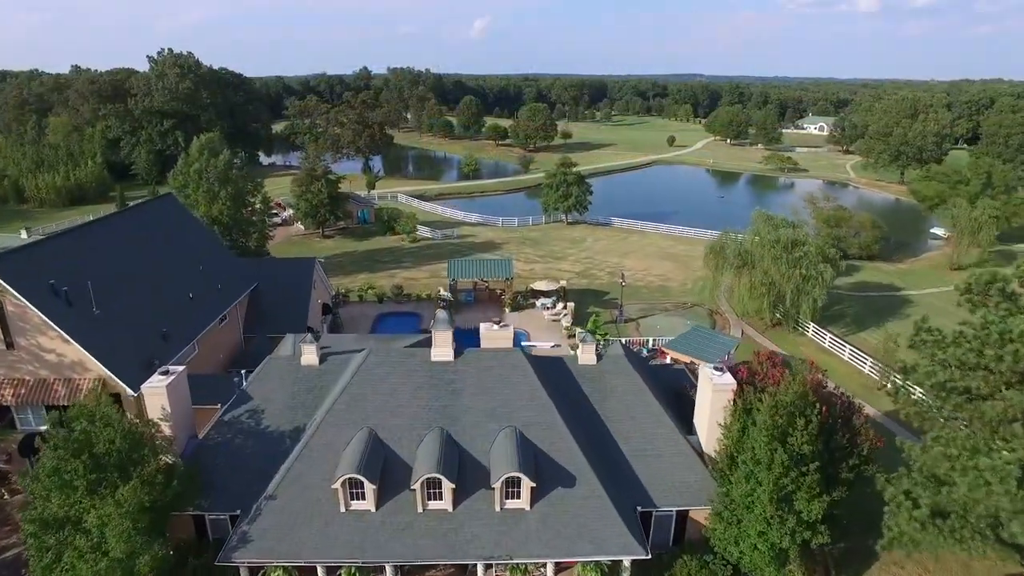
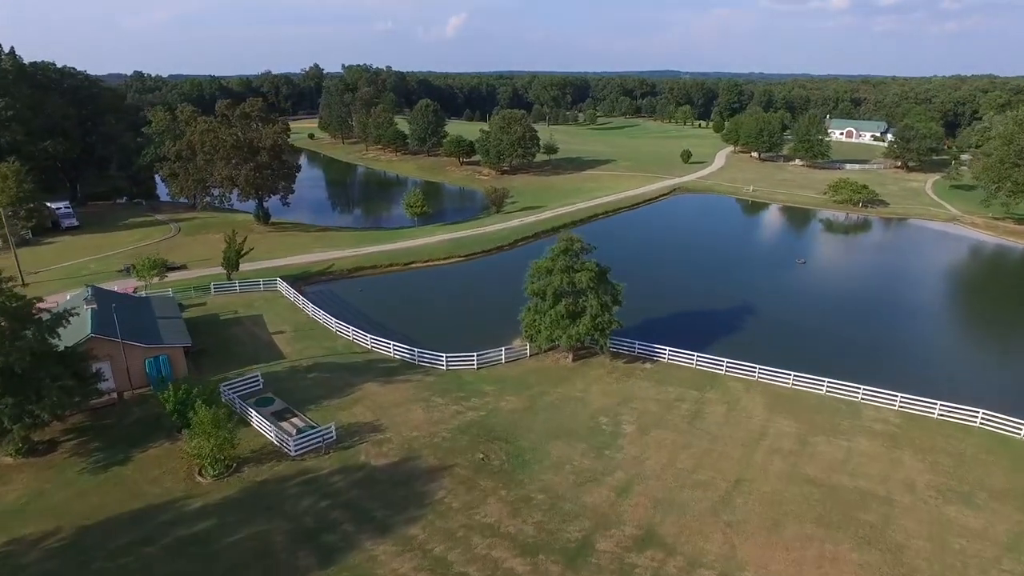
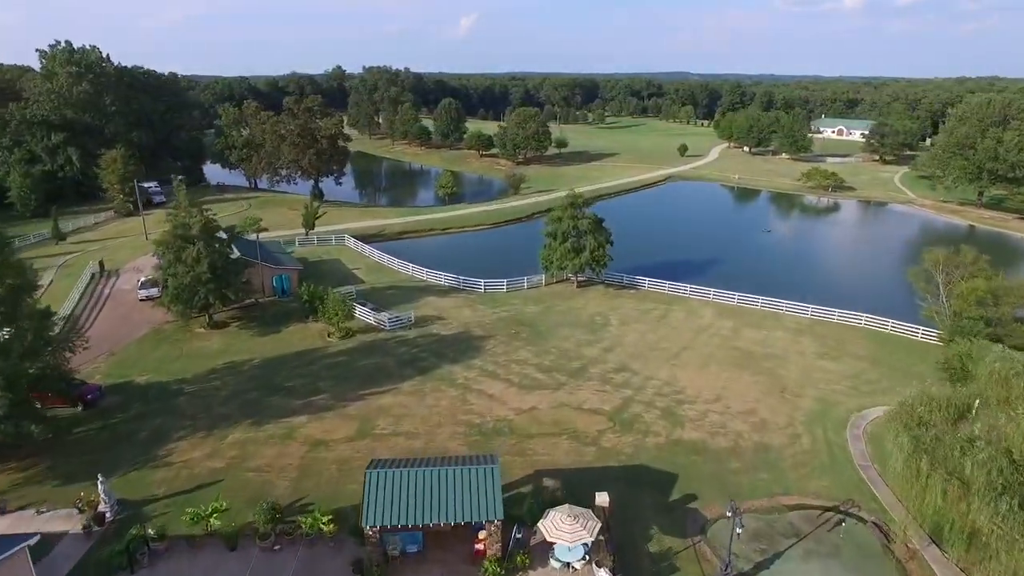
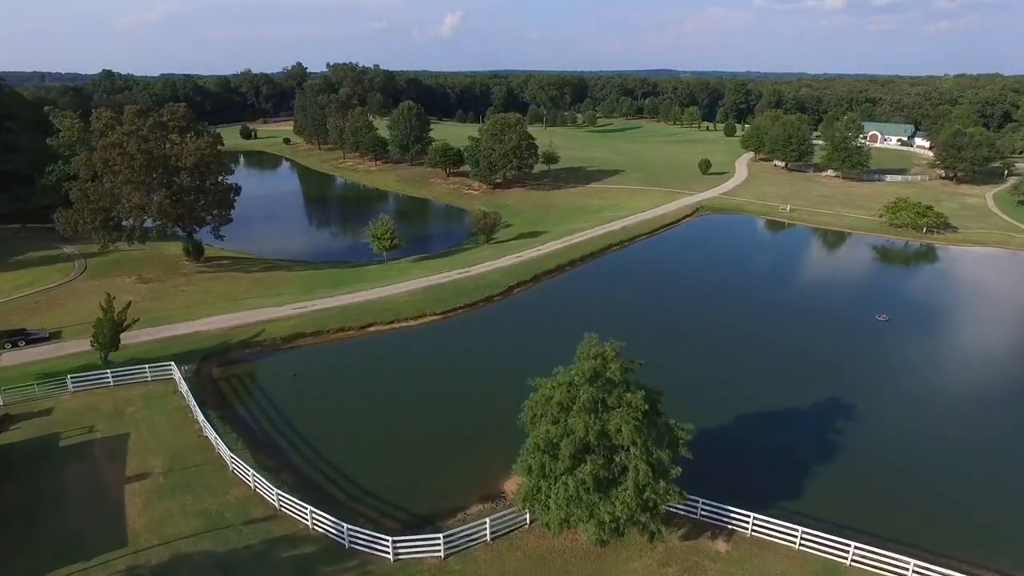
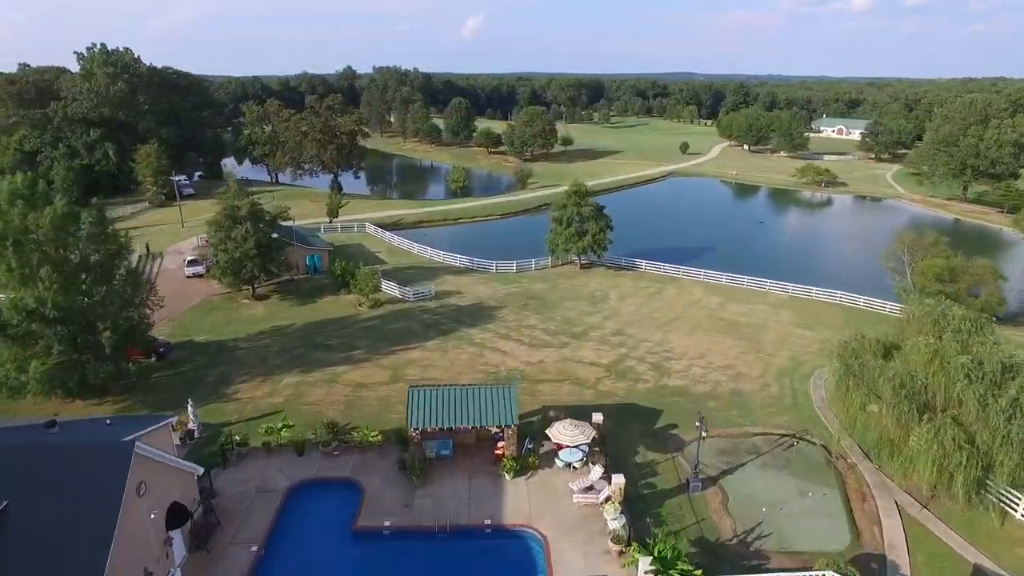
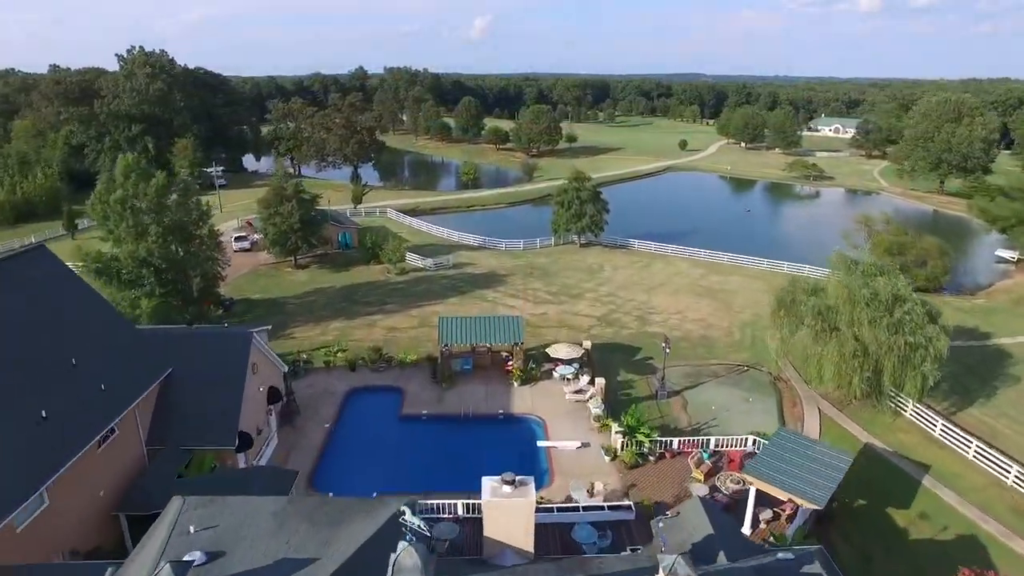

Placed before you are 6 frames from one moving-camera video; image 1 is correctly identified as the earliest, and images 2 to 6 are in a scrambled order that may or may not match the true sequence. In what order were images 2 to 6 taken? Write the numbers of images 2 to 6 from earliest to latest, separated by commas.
6, 5, 3, 2, 4
